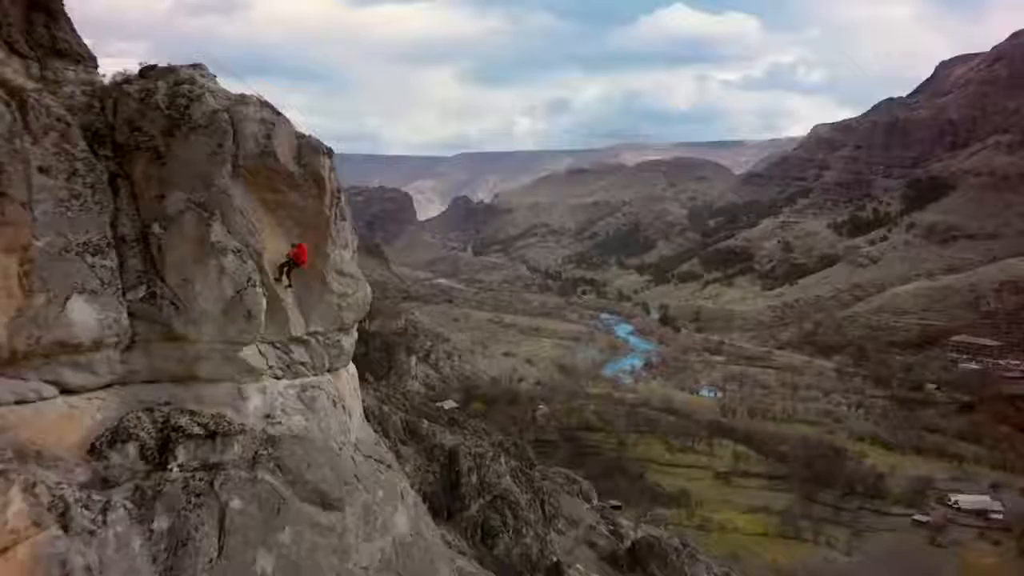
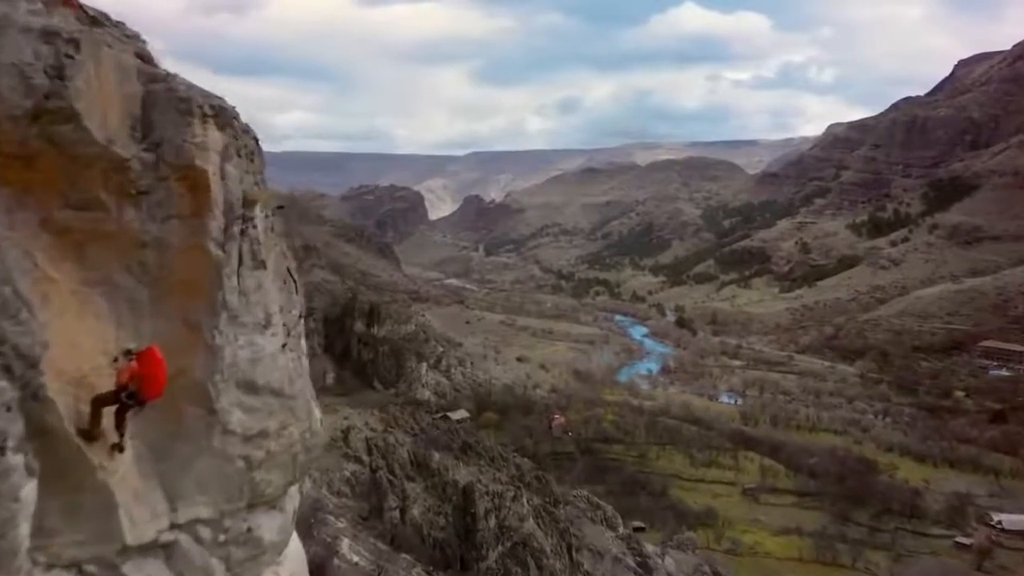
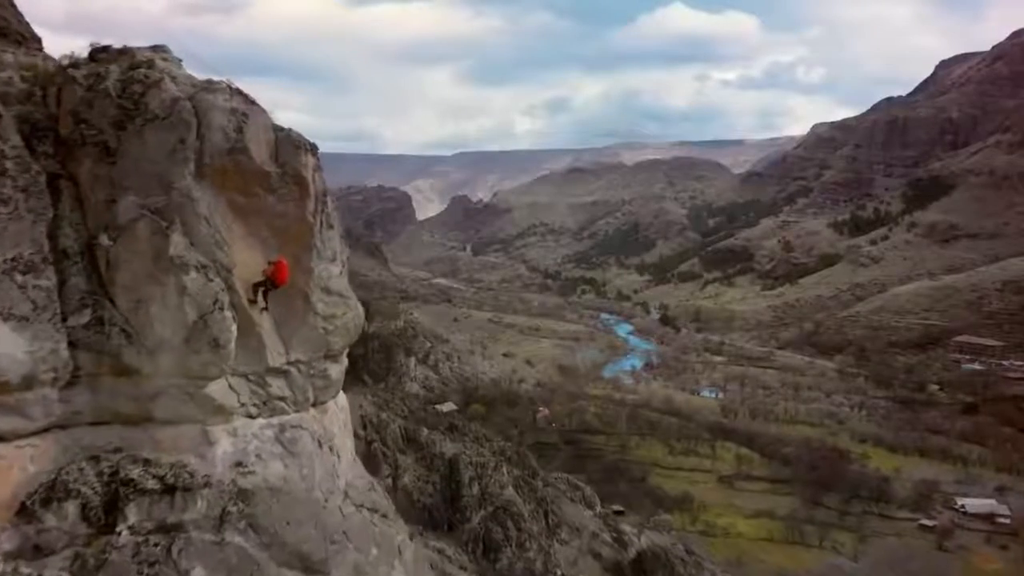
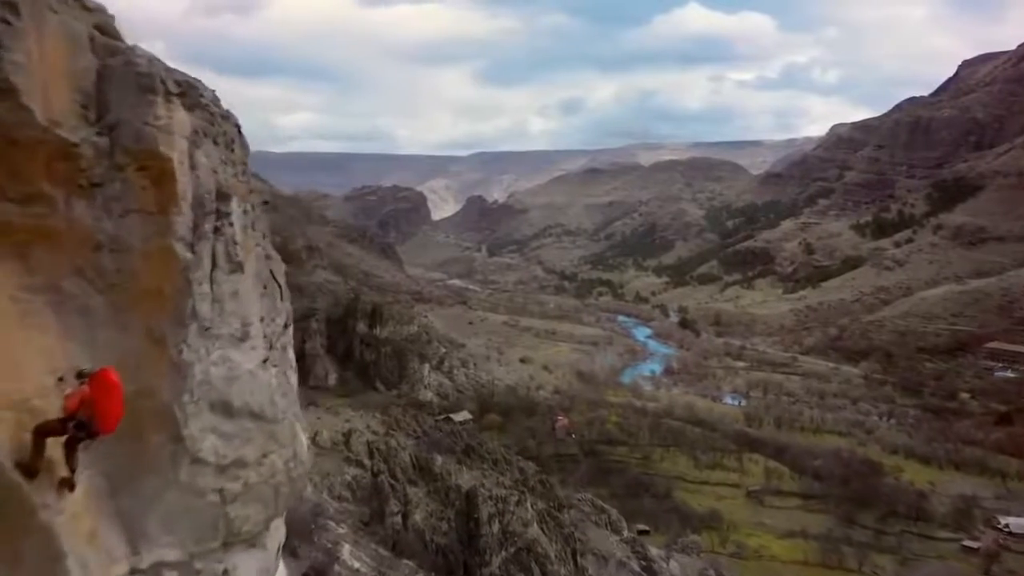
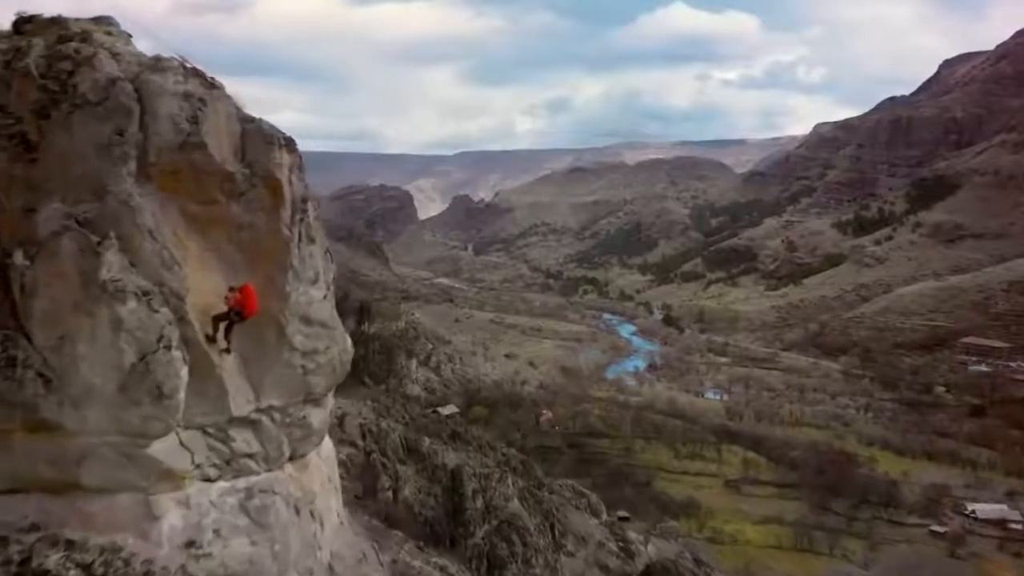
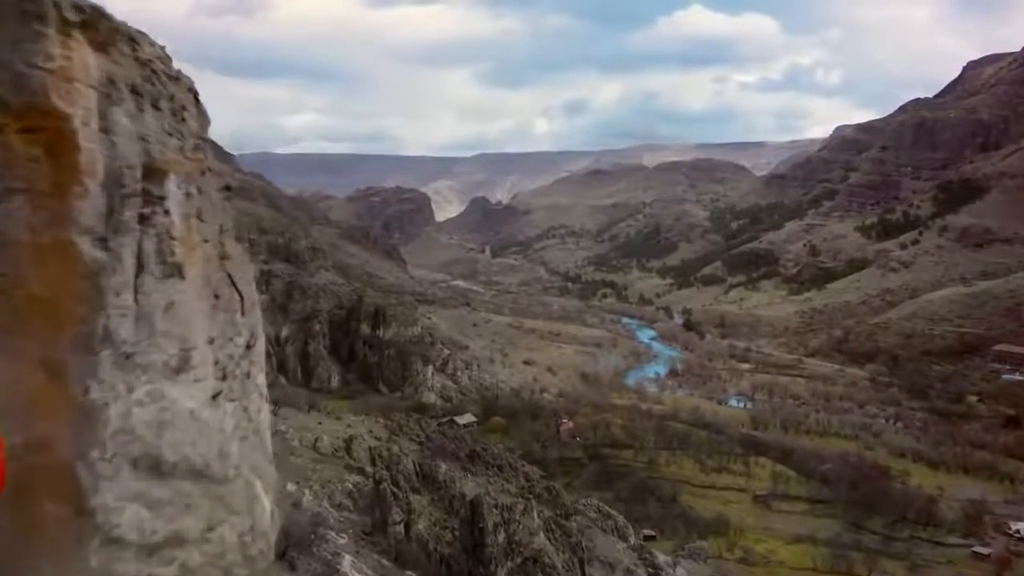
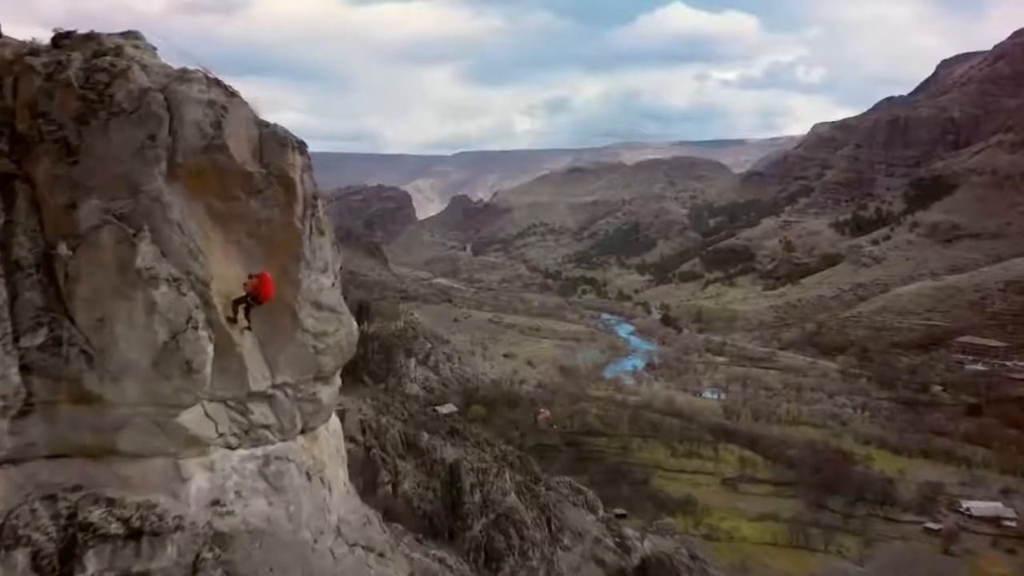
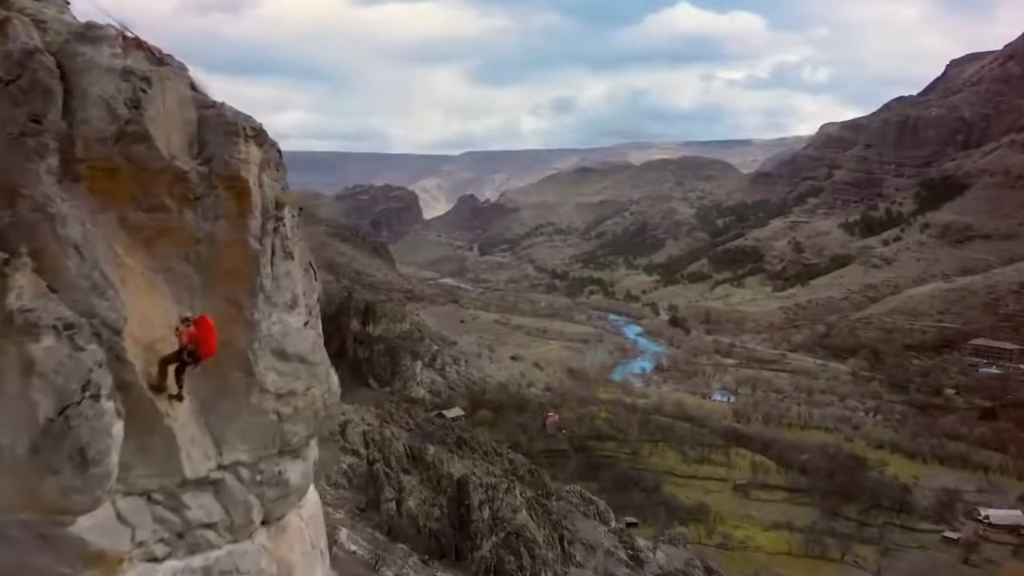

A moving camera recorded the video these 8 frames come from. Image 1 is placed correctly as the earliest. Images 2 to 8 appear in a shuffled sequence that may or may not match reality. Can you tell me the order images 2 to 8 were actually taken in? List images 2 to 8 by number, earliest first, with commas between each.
3, 7, 5, 8, 2, 4, 6
